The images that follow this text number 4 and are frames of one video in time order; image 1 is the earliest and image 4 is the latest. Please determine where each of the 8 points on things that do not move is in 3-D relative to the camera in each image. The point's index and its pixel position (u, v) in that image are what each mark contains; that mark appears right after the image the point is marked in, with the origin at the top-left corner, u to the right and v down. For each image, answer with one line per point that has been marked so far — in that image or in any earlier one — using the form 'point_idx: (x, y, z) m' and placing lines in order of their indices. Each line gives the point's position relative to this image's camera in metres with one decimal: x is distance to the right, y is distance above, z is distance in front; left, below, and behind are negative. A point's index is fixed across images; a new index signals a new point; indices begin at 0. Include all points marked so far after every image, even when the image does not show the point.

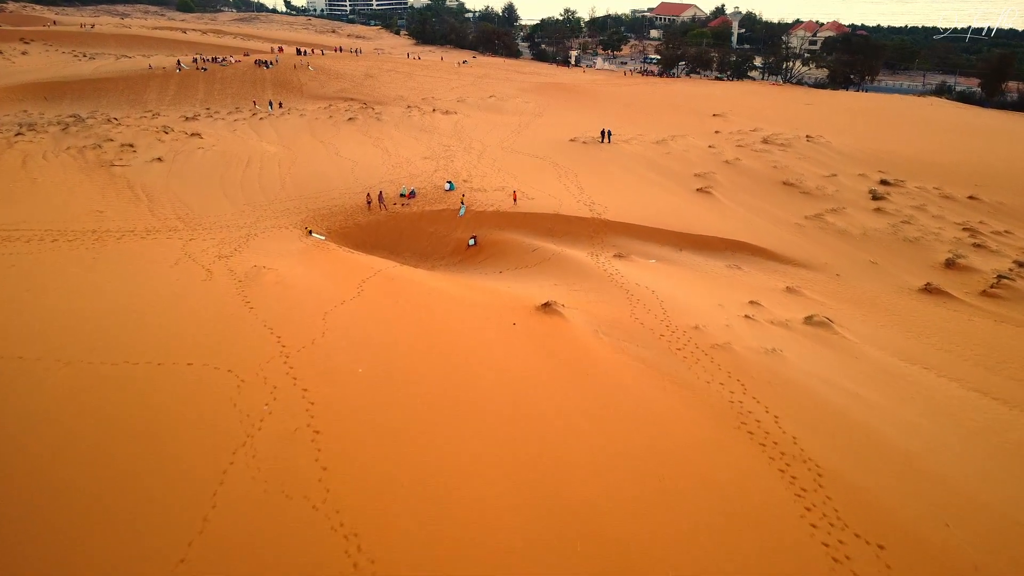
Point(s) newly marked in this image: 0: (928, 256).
0: (+8.2, +0.6, +16.1) m
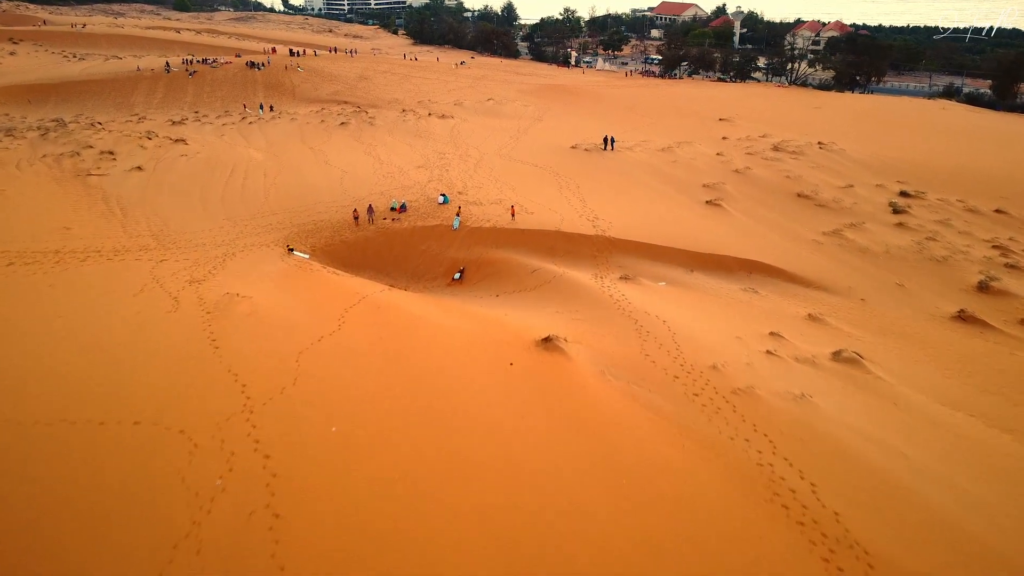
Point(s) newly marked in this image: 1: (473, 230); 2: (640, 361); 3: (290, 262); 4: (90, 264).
0: (+8.1, +0.2, +14.9) m
1: (-0.8, +1.2, +16.6) m
2: (+1.7, -0.9, +10.6) m
3: (-4.1, +0.5, +15.0) m
4: (-7.1, +0.4, +13.7) m
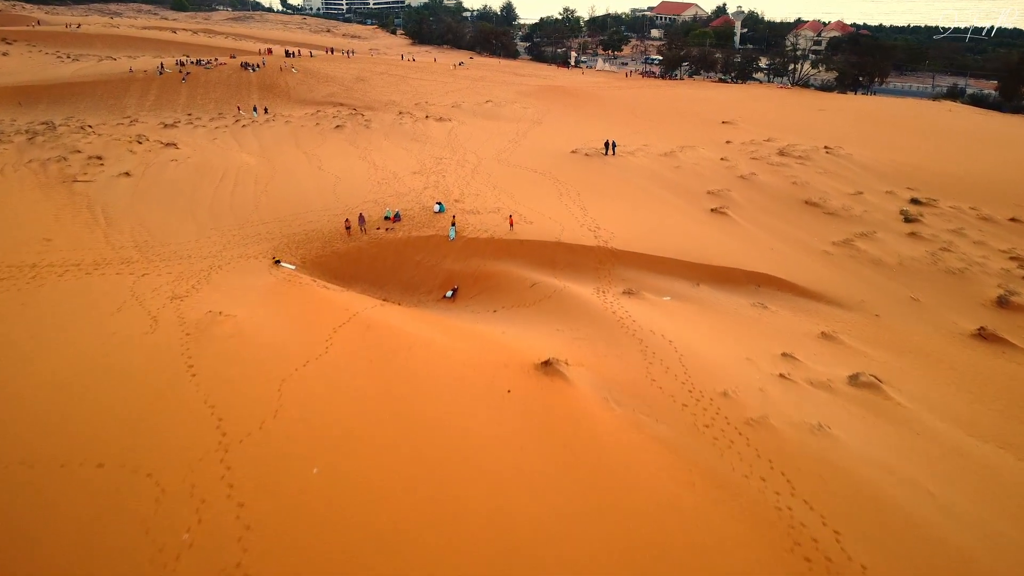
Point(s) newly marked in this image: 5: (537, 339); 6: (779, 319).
0: (+8.1, 0.0, +14.3) m
1: (-0.8, +0.9, +16.0) m
2: (+1.6, -1.2, +10.0) m
3: (-4.1, +0.2, +14.4) m
4: (-7.1, +0.1, +13.1) m
5: (+0.4, -0.7, +11.7) m
6: (+4.3, -0.5, +13.1) m
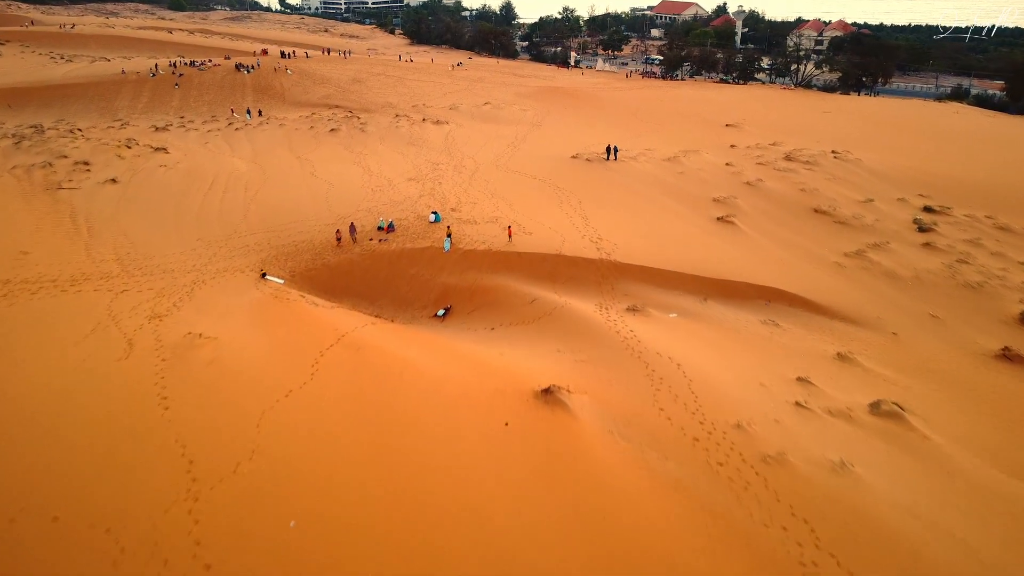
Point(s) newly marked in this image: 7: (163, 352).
0: (+8.1, -0.3, +13.6) m
1: (-0.8, +0.7, +15.3) m
2: (+1.6, -1.5, +9.3) m
3: (-4.1, -0.1, +13.7) m
4: (-7.1, -0.1, +12.4) m
5: (+0.3, -1.0, +11.1) m
6: (+4.3, -0.8, +12.4) m
7: (-4.4, -0.8, +10.3) m
